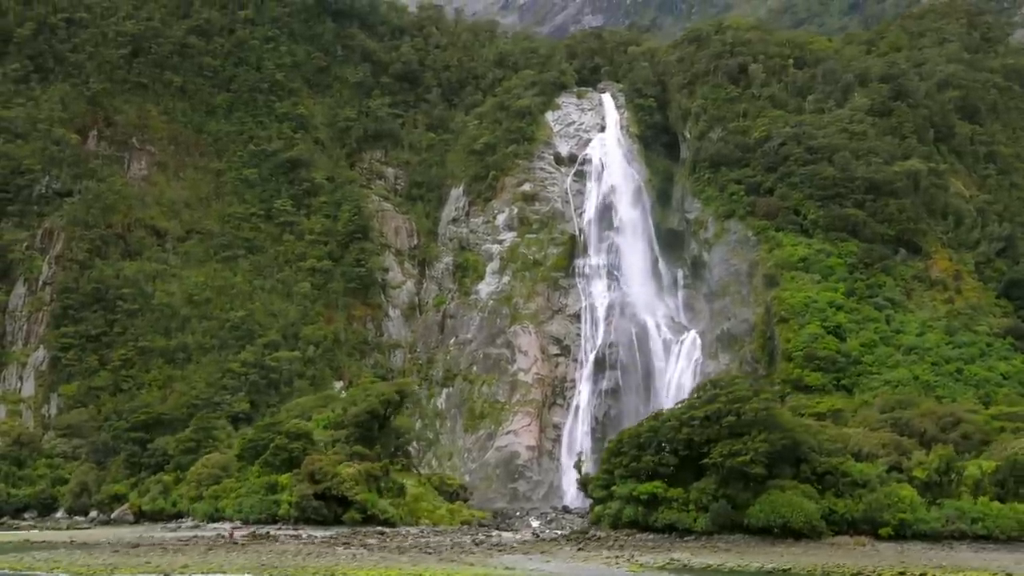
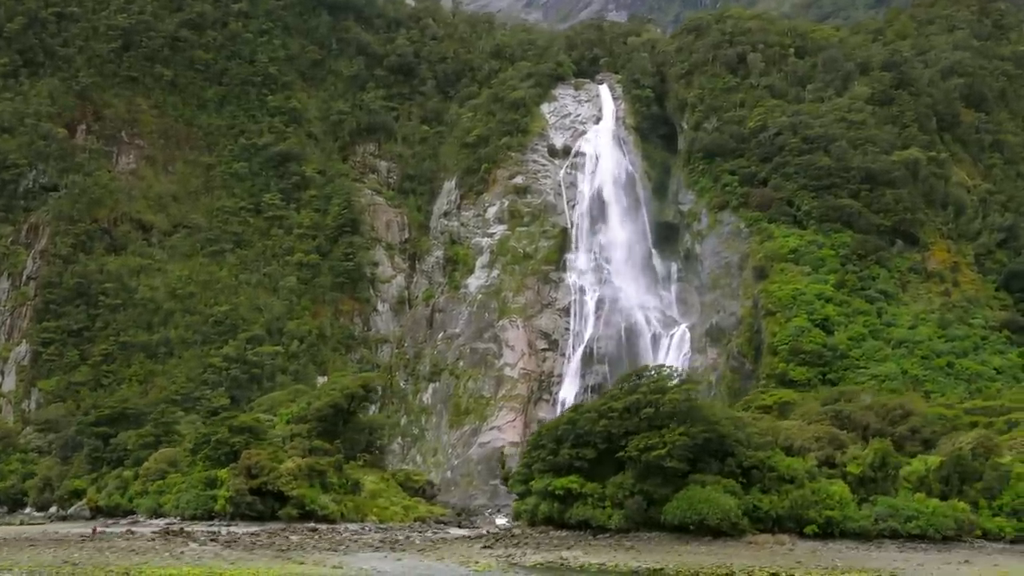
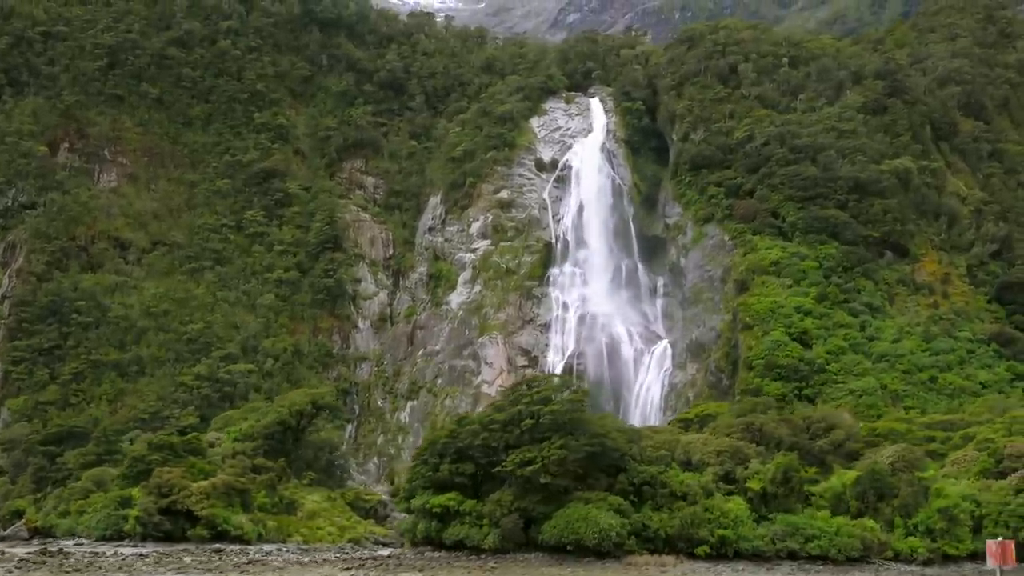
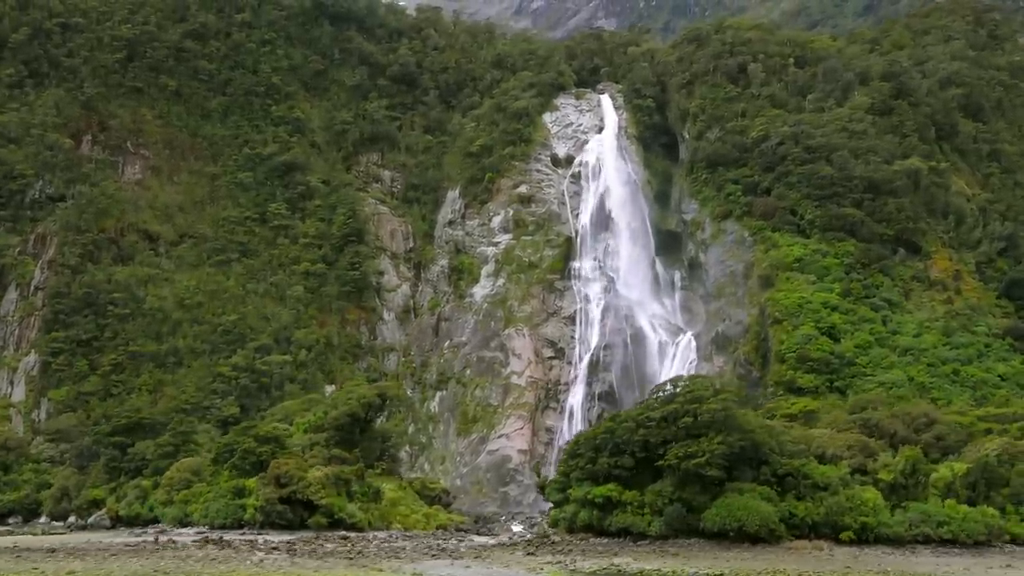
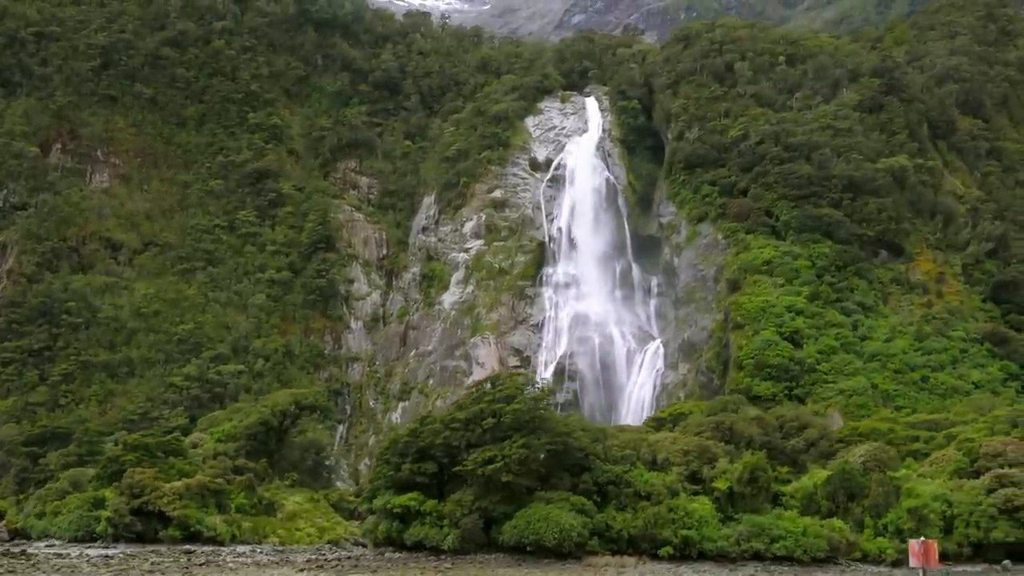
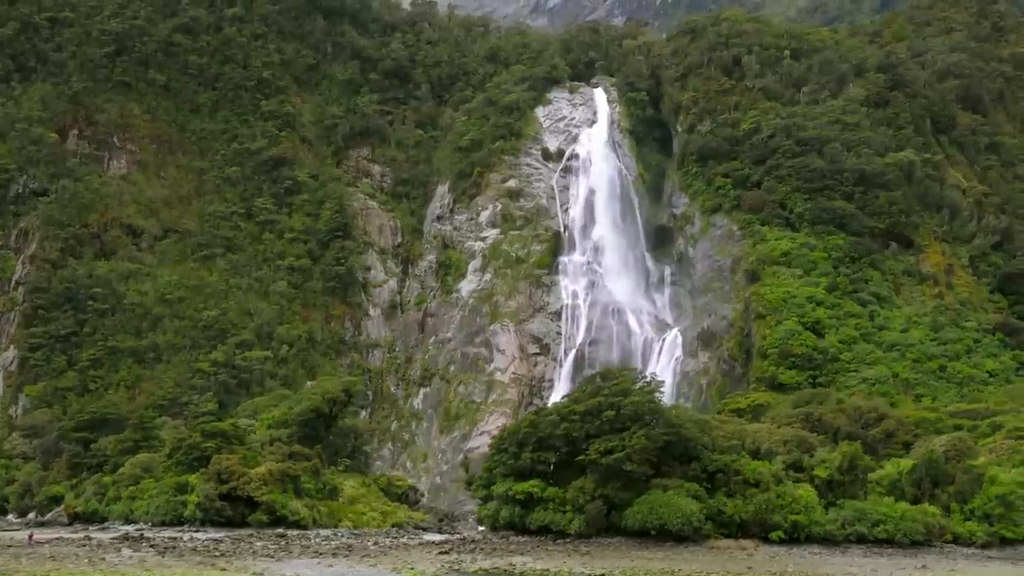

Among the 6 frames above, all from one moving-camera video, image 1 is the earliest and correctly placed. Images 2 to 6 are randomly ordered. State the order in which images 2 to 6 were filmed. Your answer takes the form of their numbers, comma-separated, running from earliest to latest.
4, 2, 6, 3, 5
